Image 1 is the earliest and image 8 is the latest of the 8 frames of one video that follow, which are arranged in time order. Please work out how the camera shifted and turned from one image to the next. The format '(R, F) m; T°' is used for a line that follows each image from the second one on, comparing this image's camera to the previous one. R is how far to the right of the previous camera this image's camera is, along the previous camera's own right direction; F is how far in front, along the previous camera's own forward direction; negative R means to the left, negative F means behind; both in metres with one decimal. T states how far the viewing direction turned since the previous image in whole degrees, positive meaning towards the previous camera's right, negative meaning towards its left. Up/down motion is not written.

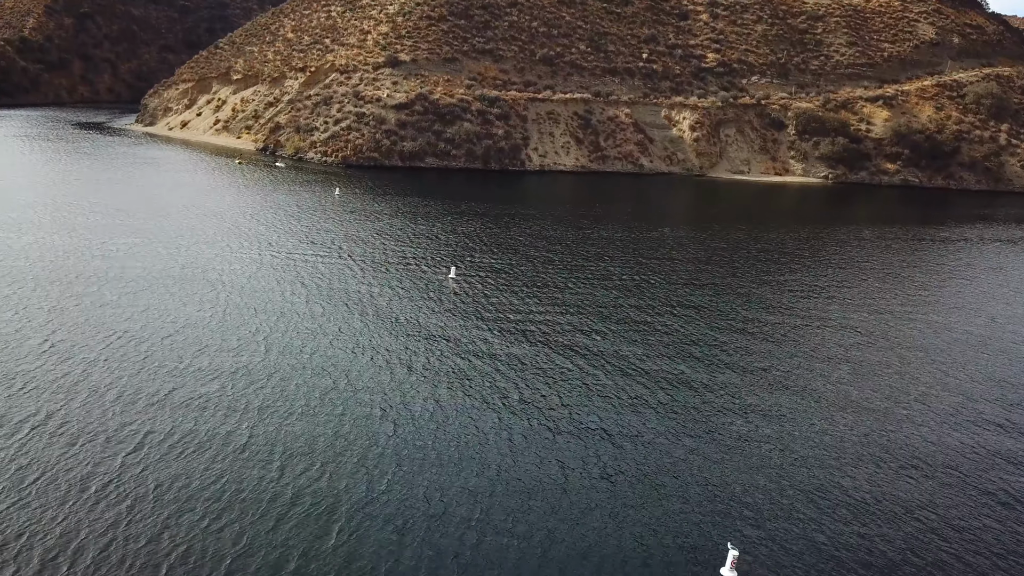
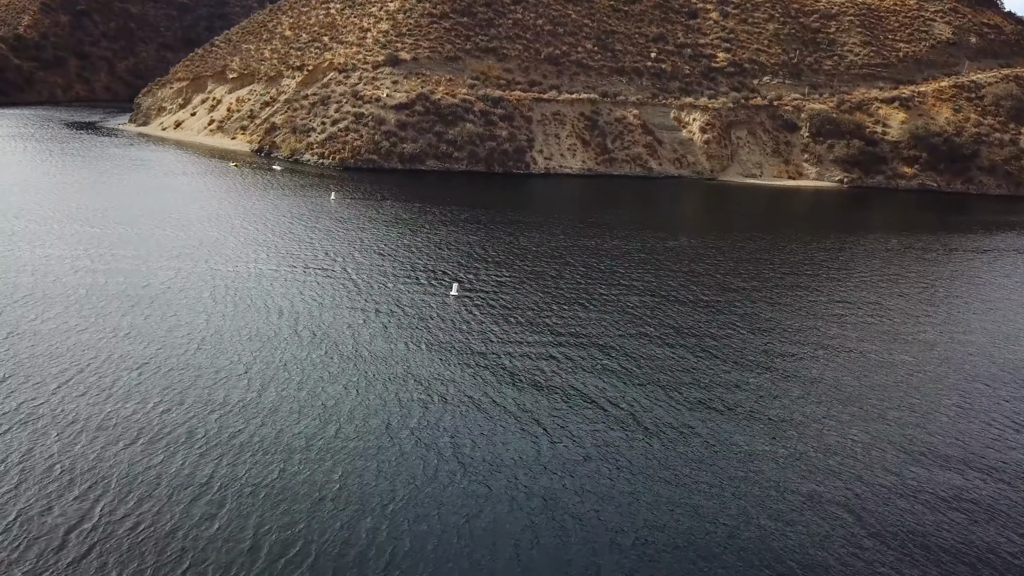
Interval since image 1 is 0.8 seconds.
(-0.3, +2.9) m; 0°
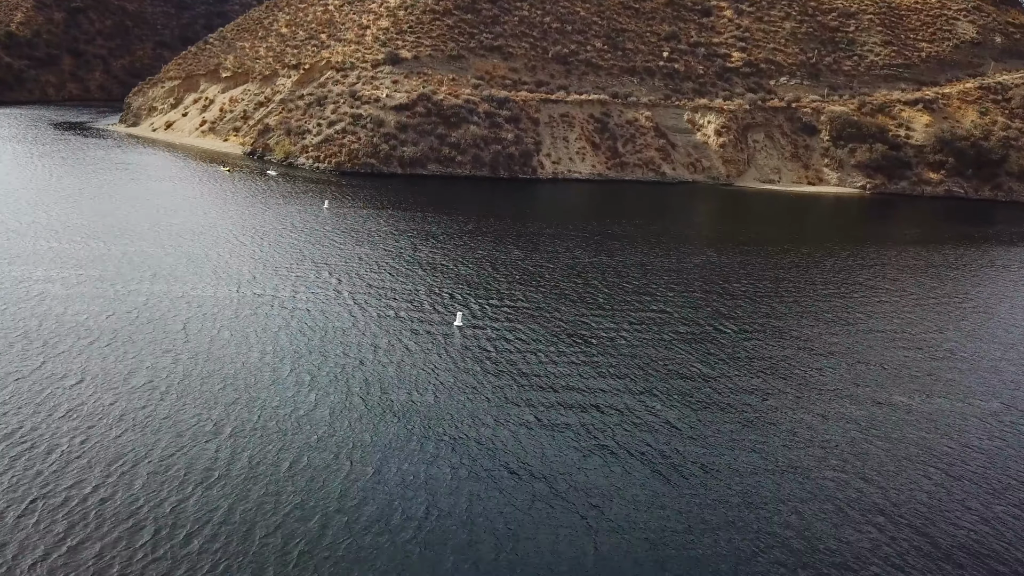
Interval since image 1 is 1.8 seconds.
(-0.4, +4.0) m; 0°
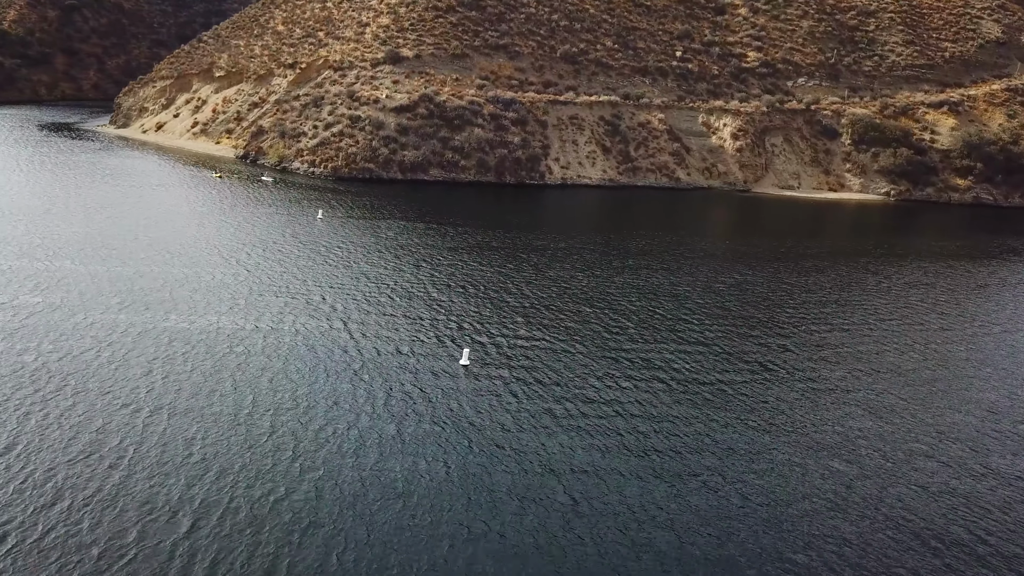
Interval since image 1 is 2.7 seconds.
(-0.5, +3.8) m; 0°
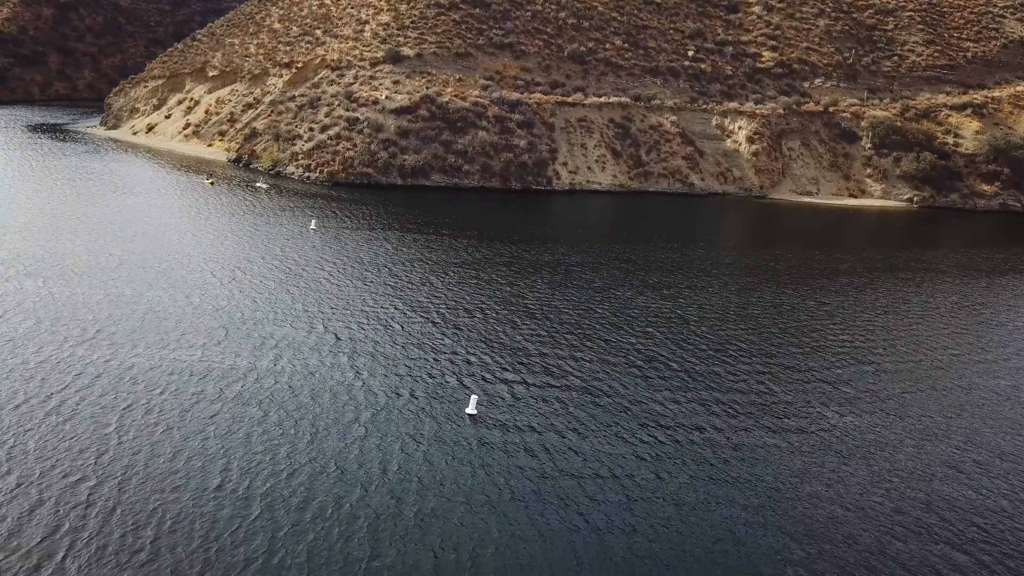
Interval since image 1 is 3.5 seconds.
(-0.4, +3.3) m; 0°
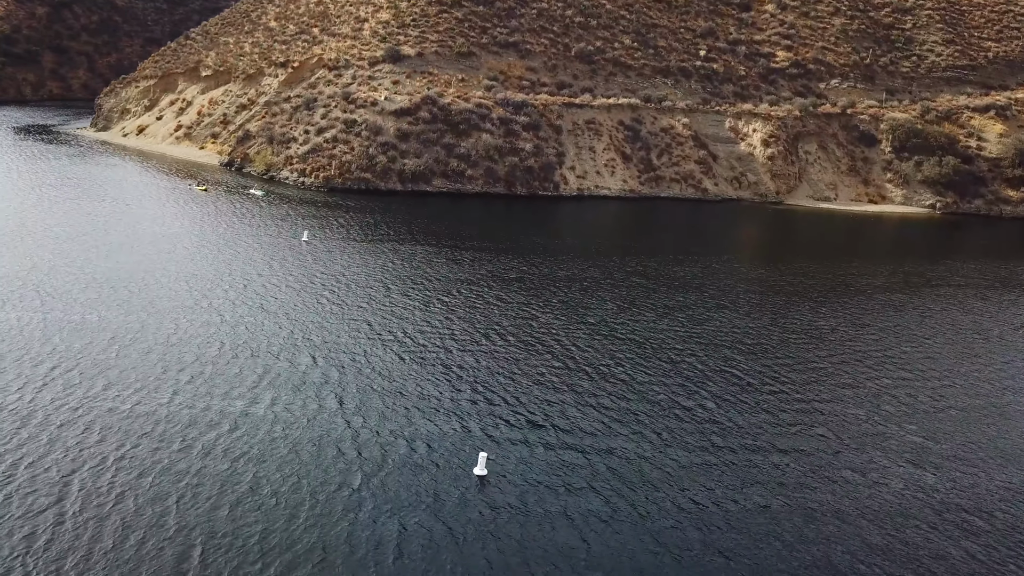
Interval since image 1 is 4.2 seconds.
(-0.4, +3.0) m; 0°
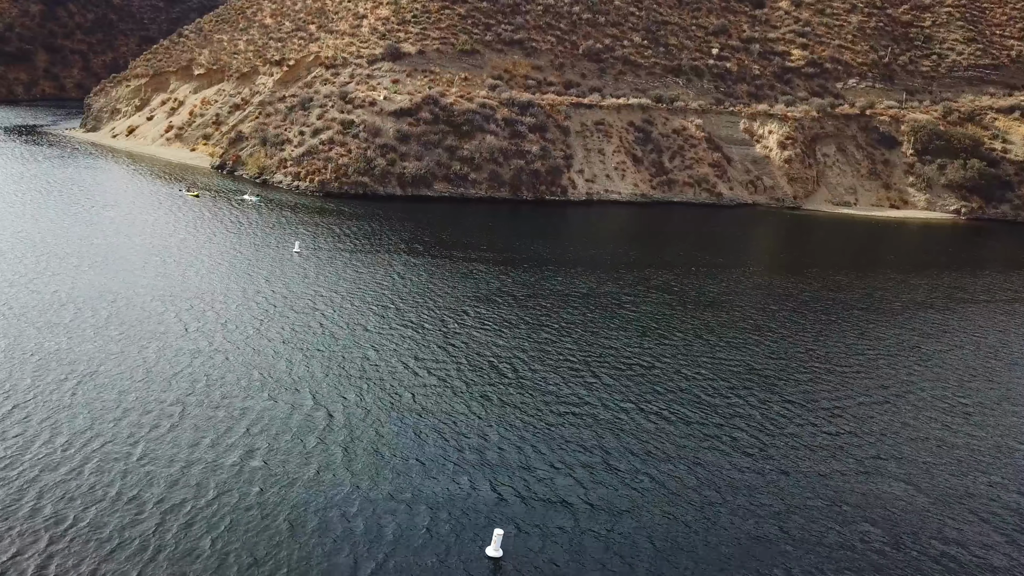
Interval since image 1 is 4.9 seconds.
(-0.4, +3.1) m; 0°
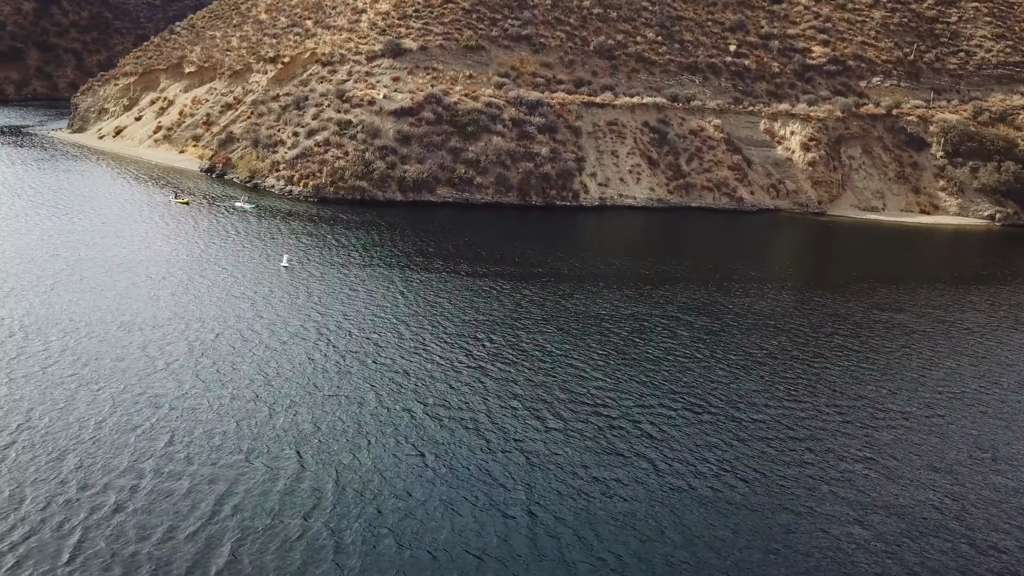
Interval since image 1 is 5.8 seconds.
(-0.5, +3.7) m; 0°
